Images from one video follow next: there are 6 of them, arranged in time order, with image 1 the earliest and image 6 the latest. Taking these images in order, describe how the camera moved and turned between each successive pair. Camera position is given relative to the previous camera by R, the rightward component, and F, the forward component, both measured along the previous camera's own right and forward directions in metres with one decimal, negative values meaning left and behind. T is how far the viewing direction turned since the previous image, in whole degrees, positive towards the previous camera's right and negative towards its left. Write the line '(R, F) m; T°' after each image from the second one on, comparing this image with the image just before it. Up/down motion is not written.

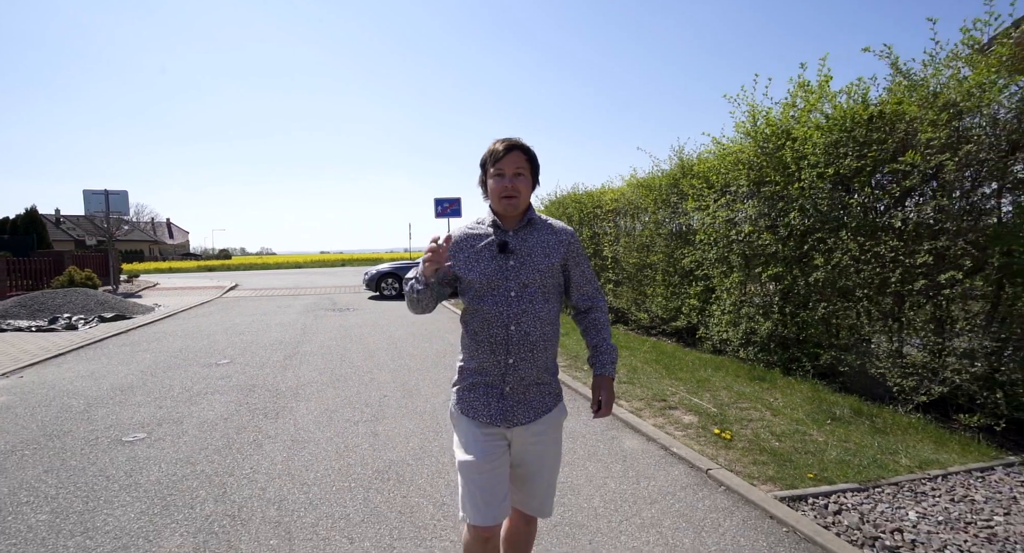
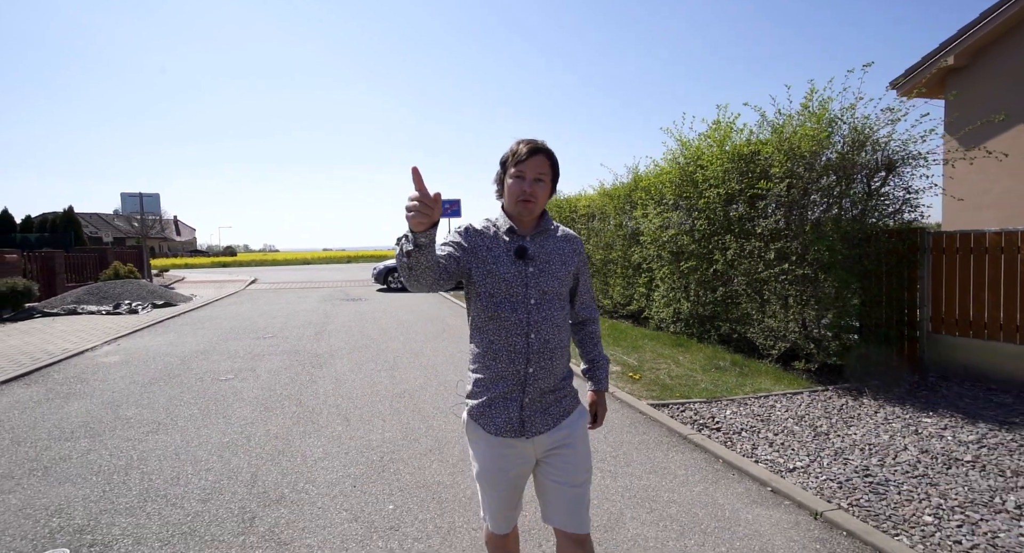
(+0.3, -1.8) m; 0°
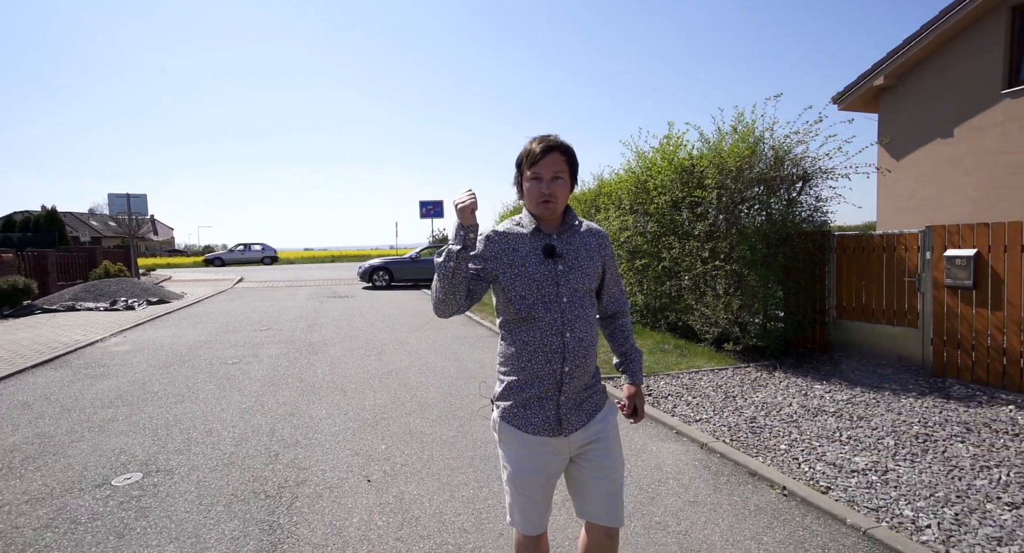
(+0.1, -0.9) m; +2°
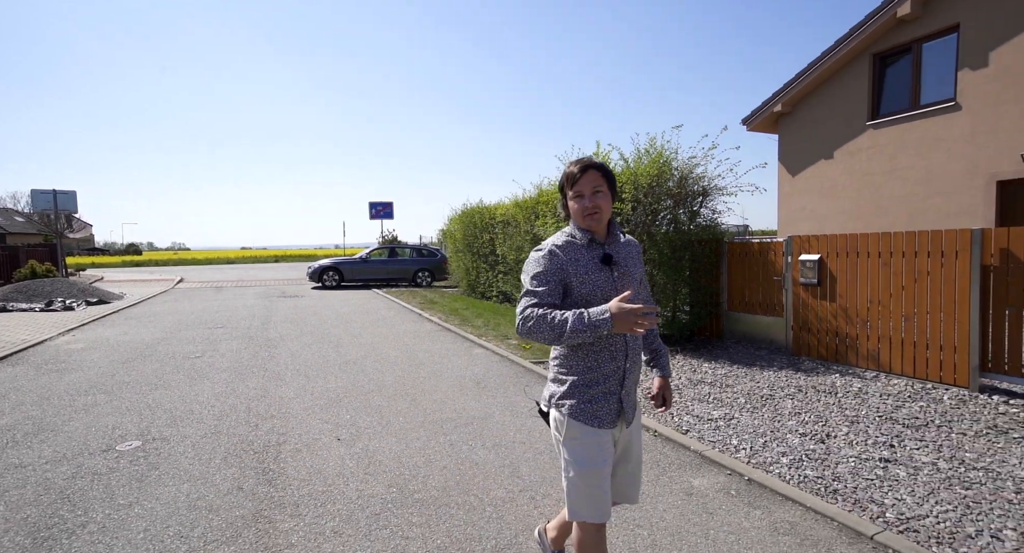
(0.0, -0.9) m; +6°
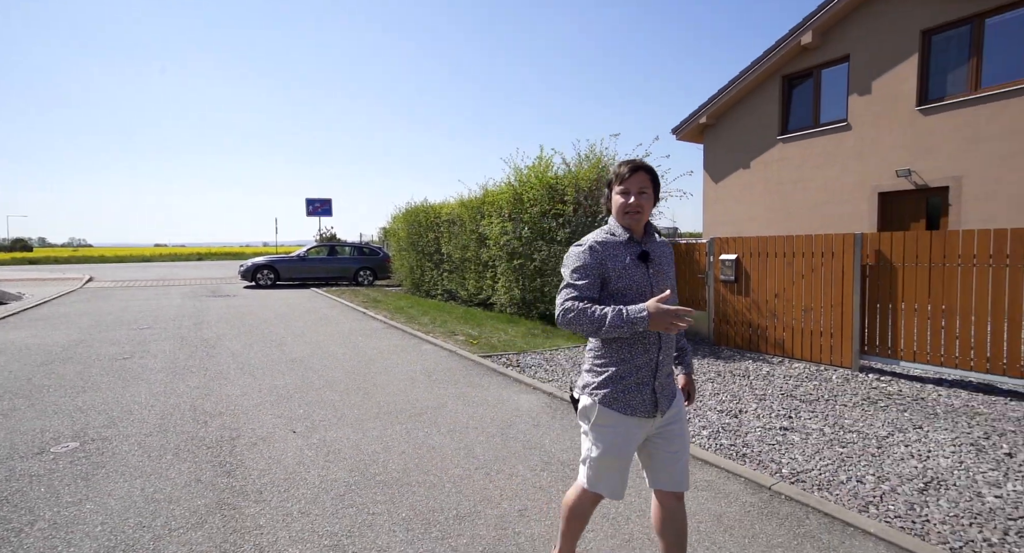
(-0.1, -0.3) m; +7°
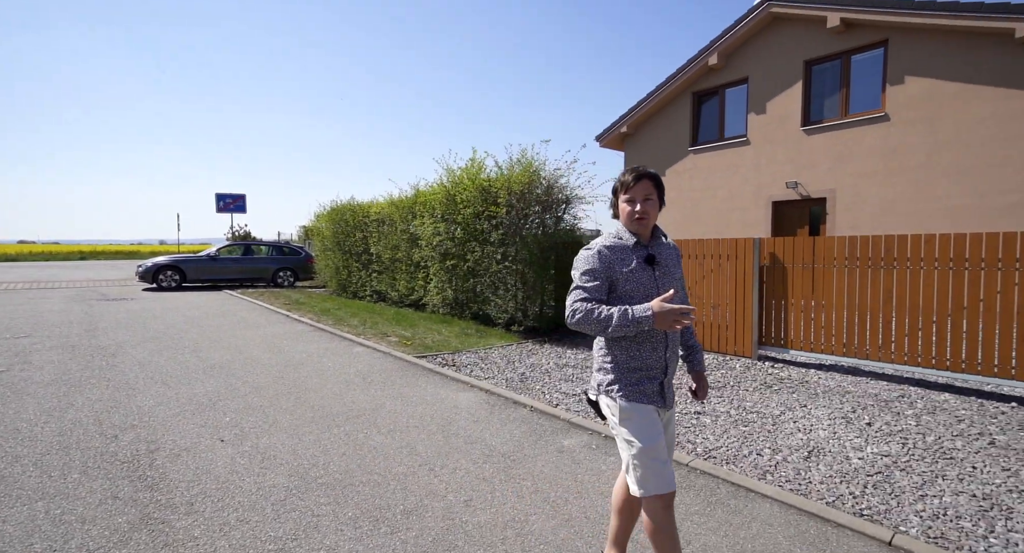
(-0.1, -0.2) m; +9°
